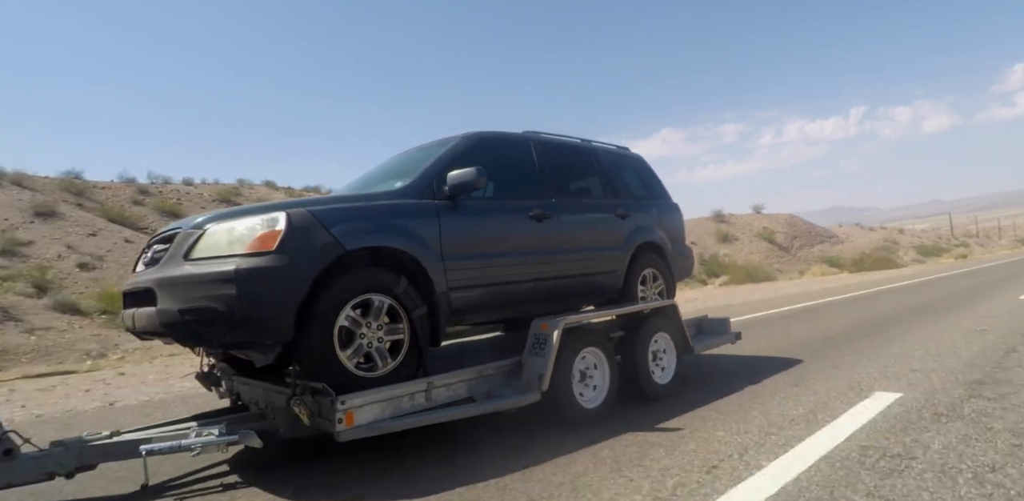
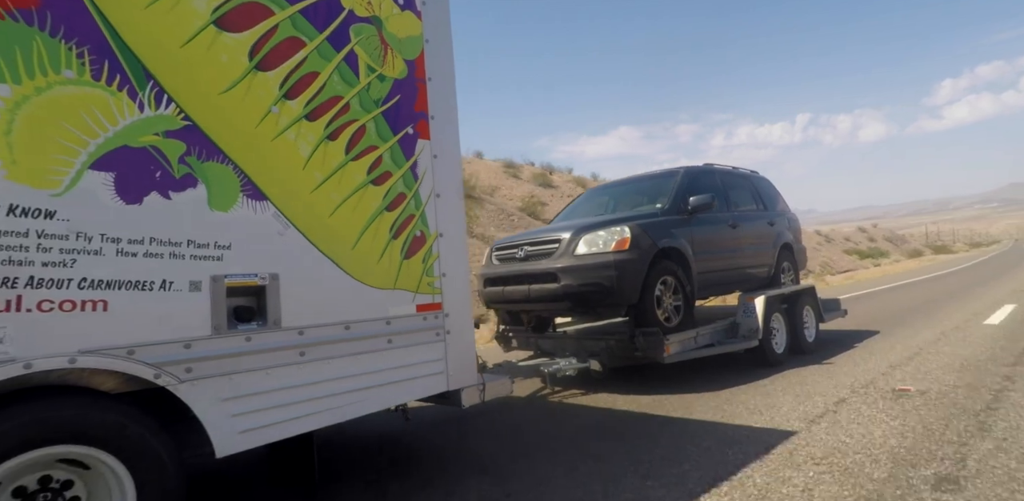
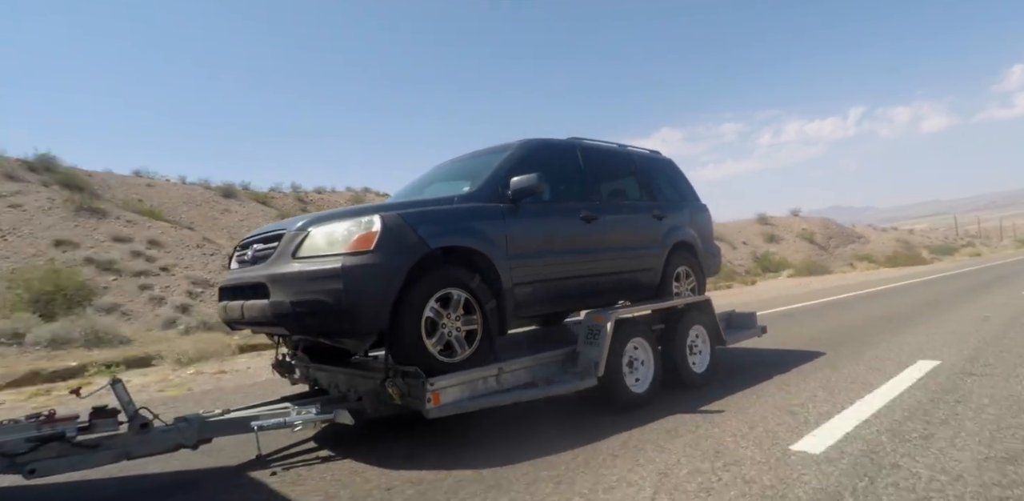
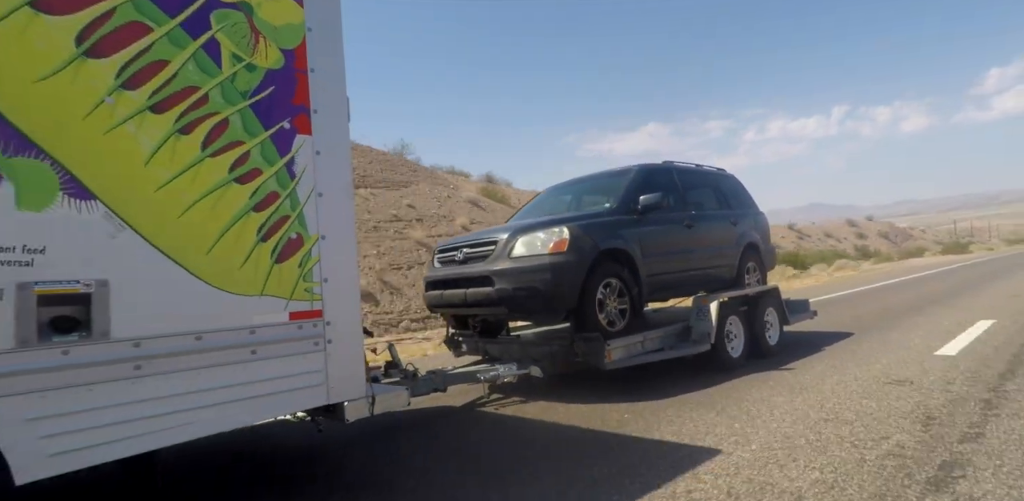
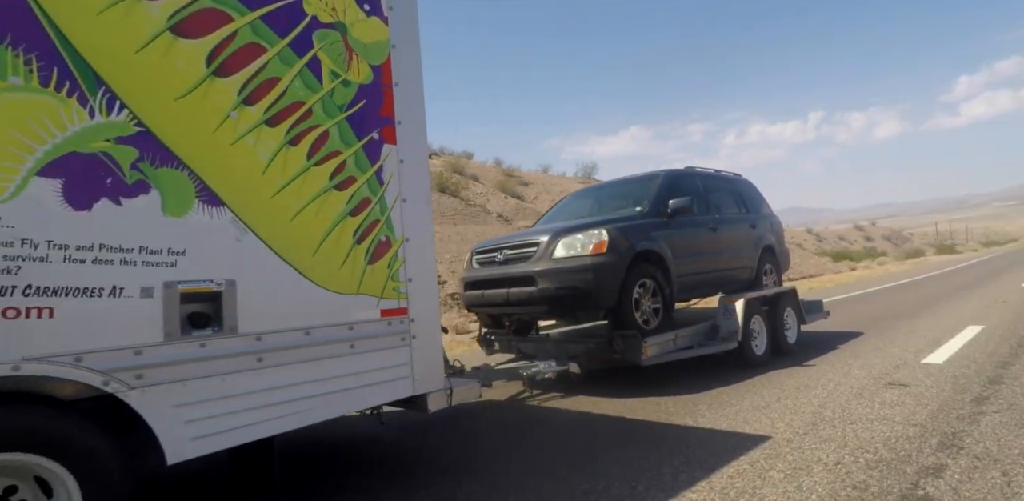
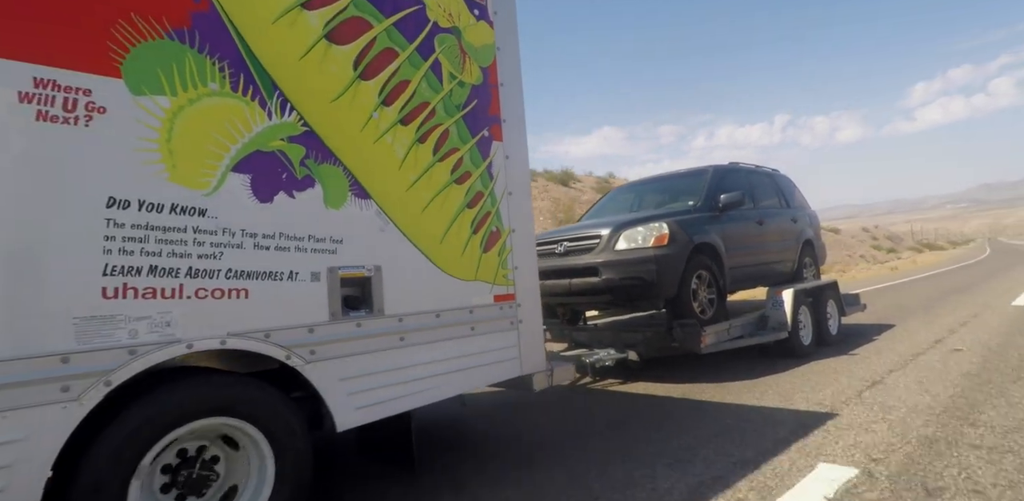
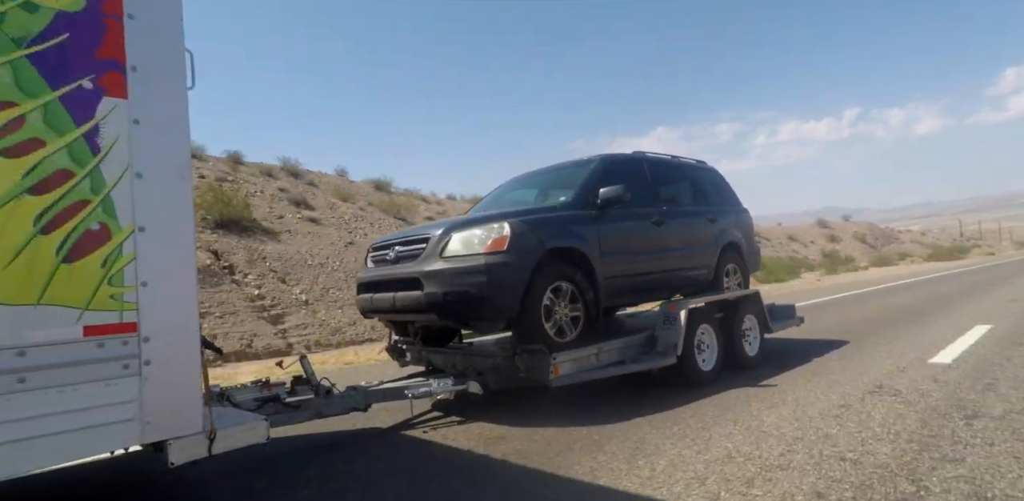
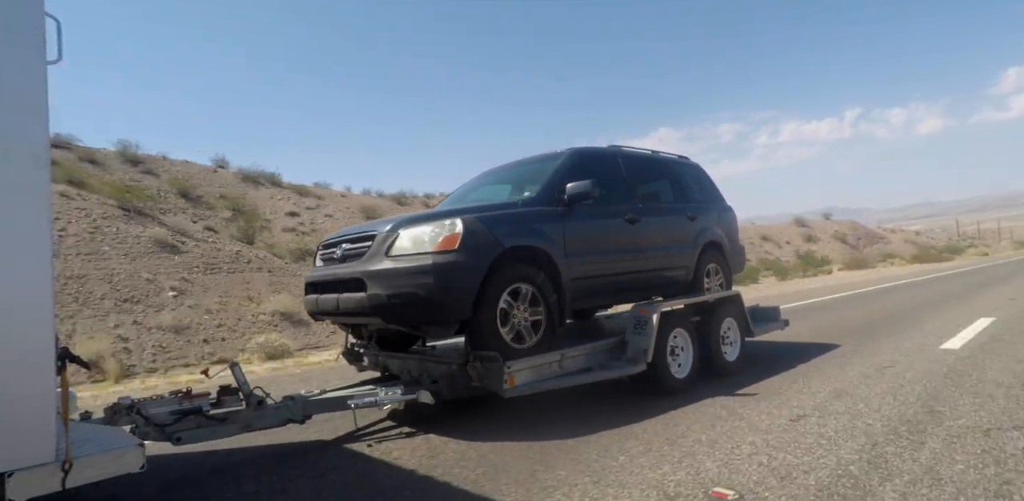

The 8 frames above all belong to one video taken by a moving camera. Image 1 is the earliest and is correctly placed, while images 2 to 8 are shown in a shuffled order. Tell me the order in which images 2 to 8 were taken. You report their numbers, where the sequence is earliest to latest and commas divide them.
3, 8, 7, 4, 5, 2, 6
